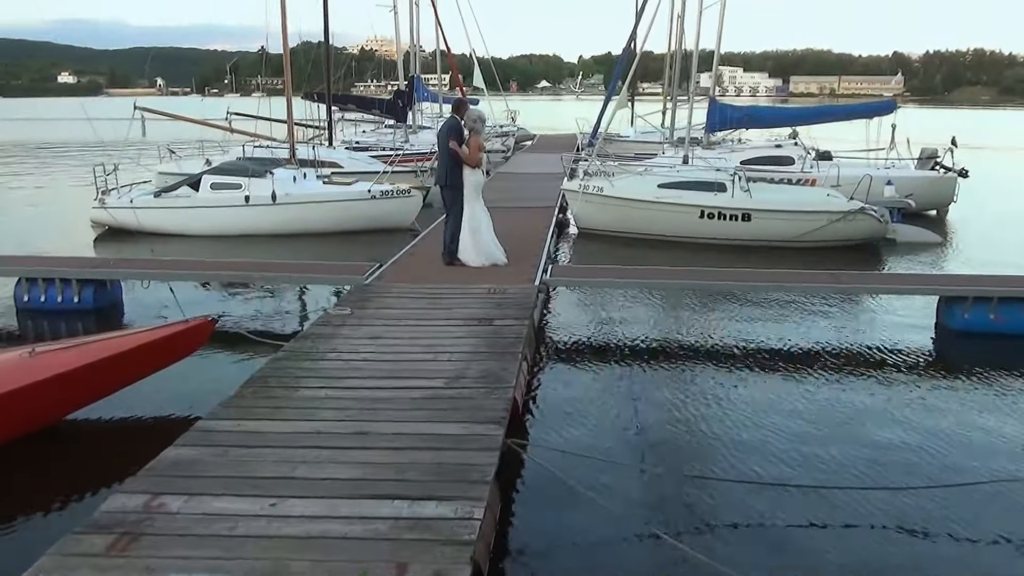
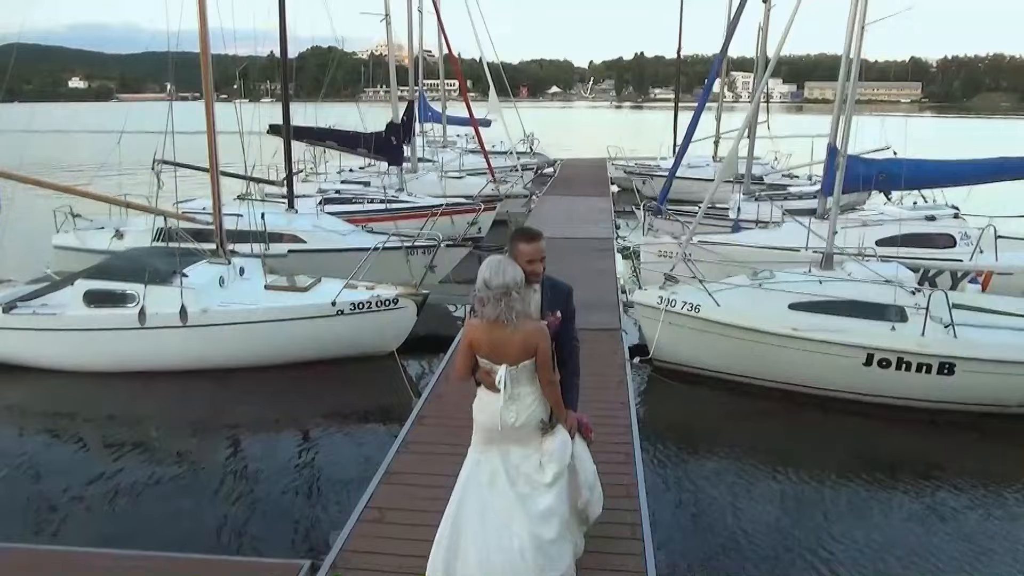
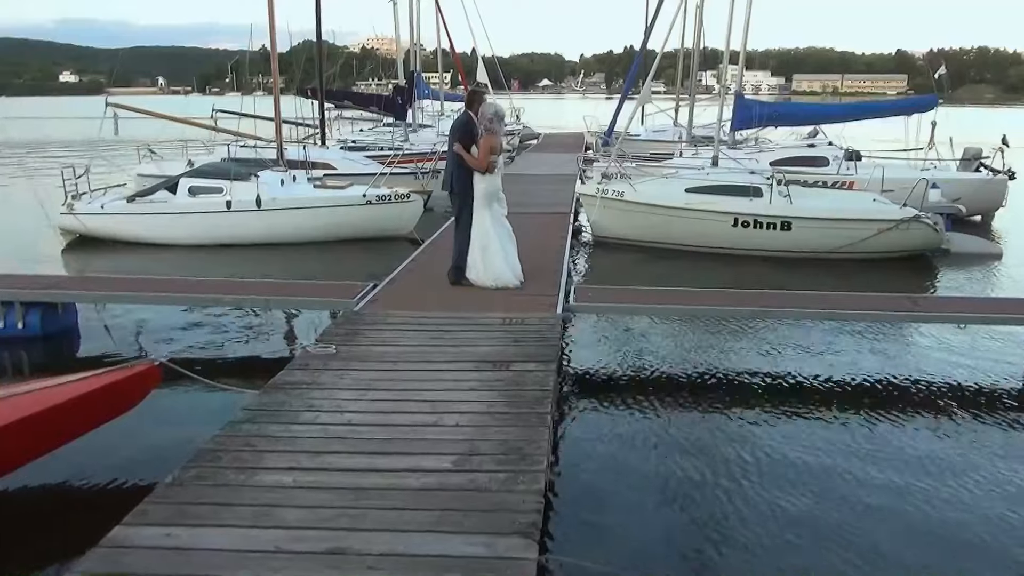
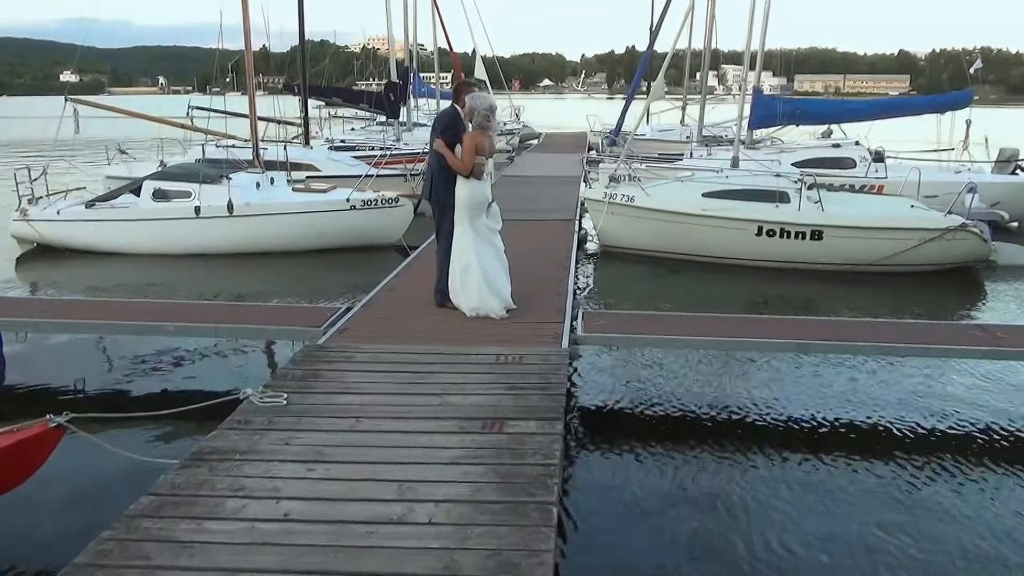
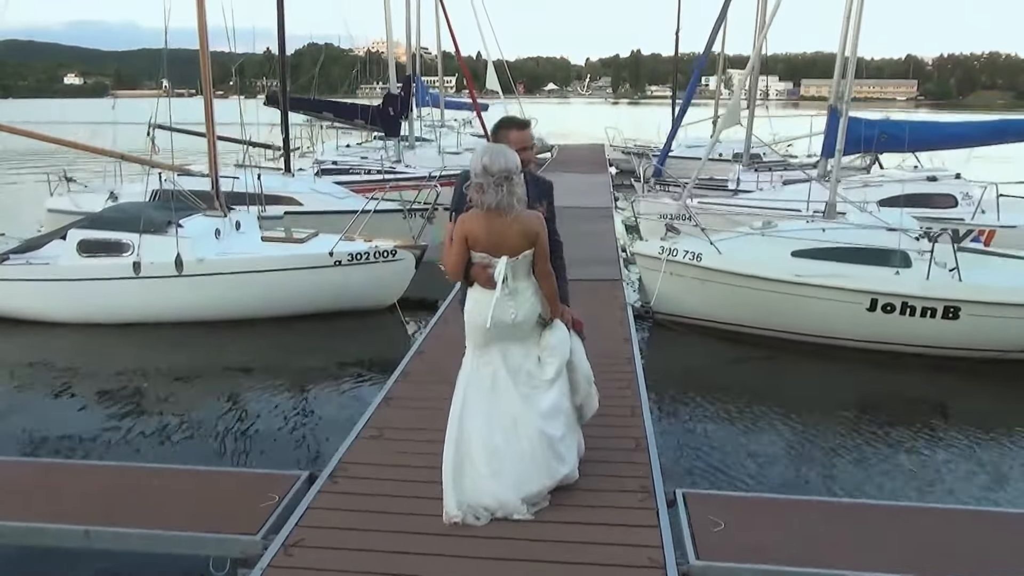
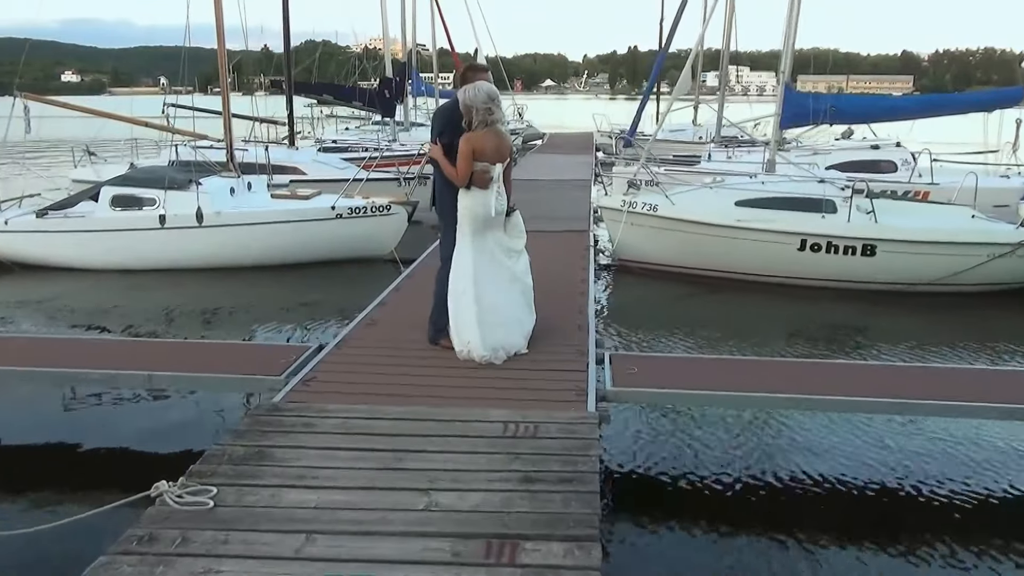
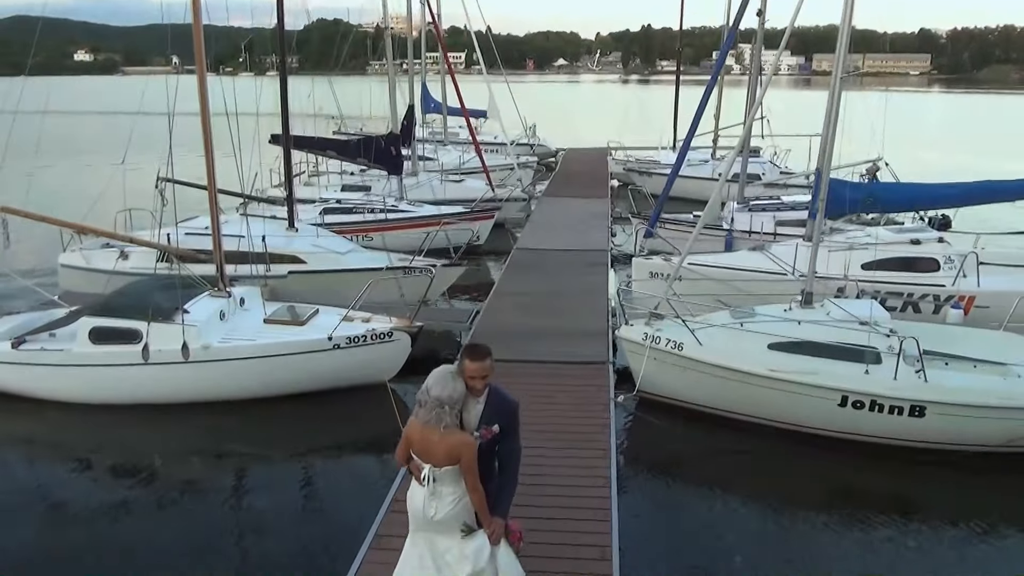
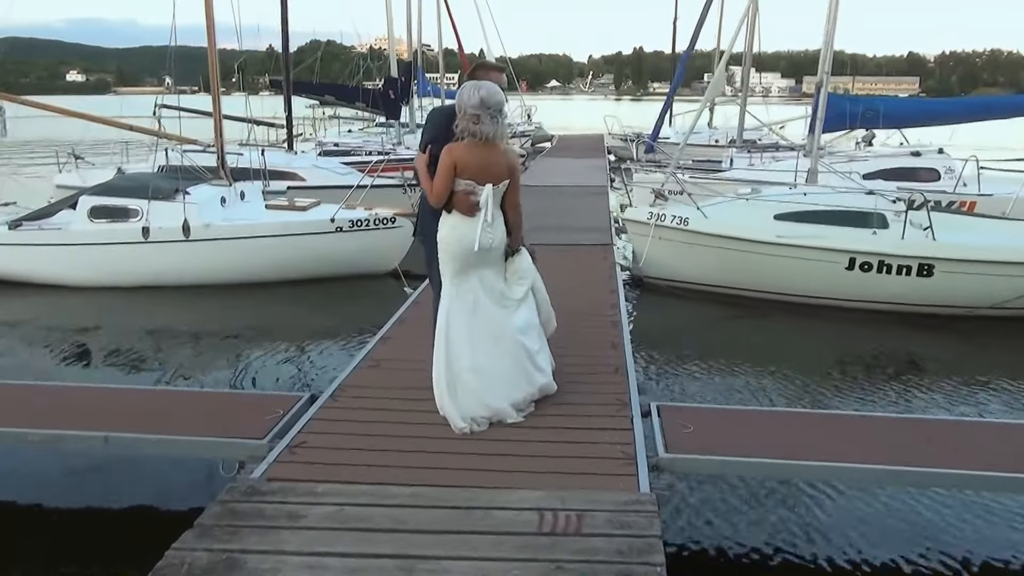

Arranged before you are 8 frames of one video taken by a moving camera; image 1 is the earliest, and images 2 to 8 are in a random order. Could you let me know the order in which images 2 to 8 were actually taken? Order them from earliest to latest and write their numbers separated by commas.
3, 4, 6, 8, 5, 2, 7
